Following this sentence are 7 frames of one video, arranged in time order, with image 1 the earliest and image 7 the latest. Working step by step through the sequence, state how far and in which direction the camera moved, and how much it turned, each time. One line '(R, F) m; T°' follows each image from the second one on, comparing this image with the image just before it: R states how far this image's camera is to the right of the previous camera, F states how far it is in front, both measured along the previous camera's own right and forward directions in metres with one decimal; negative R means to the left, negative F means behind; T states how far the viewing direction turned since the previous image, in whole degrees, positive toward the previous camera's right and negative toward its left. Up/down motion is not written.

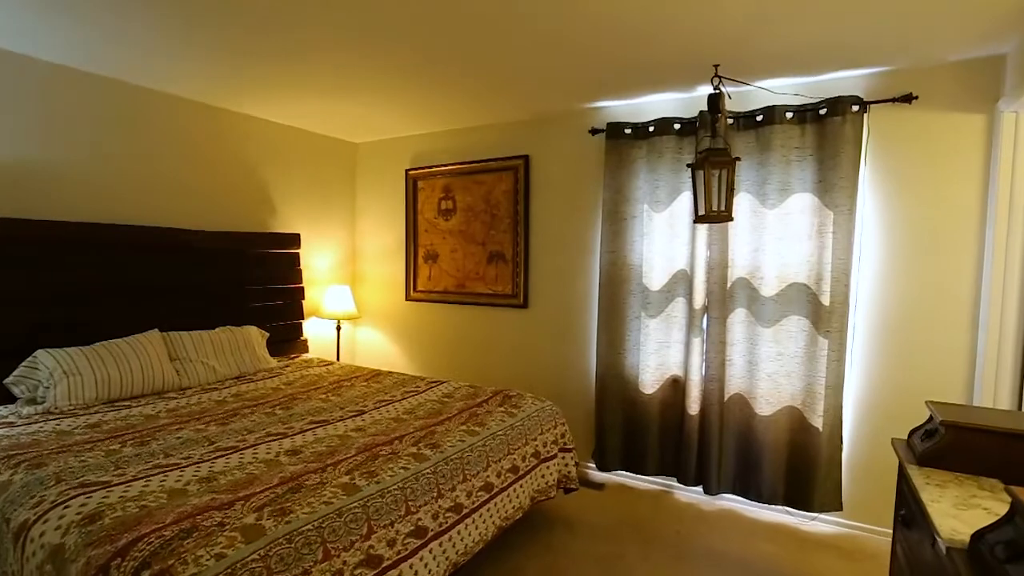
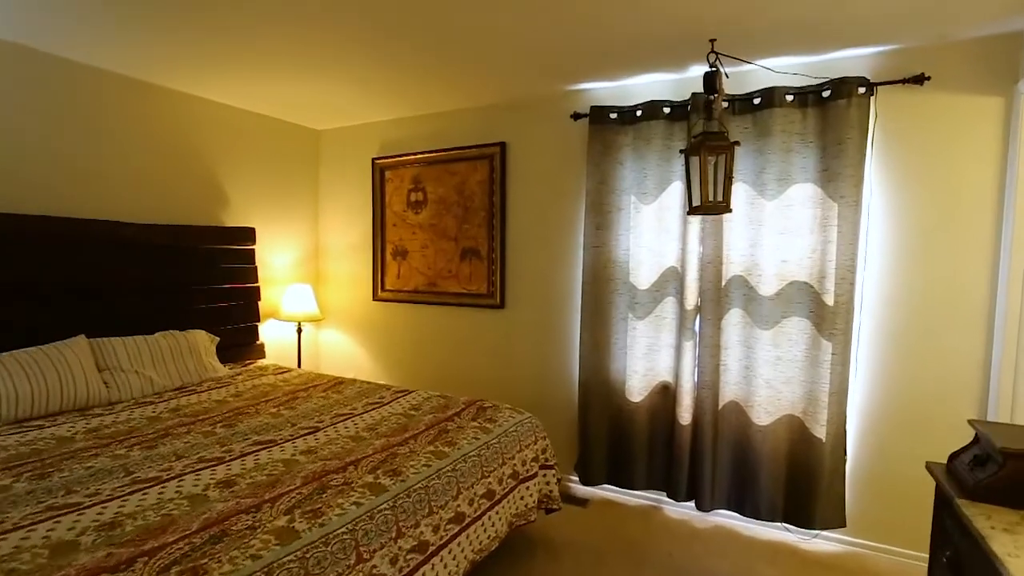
(0.0, +0.3) m; +2°
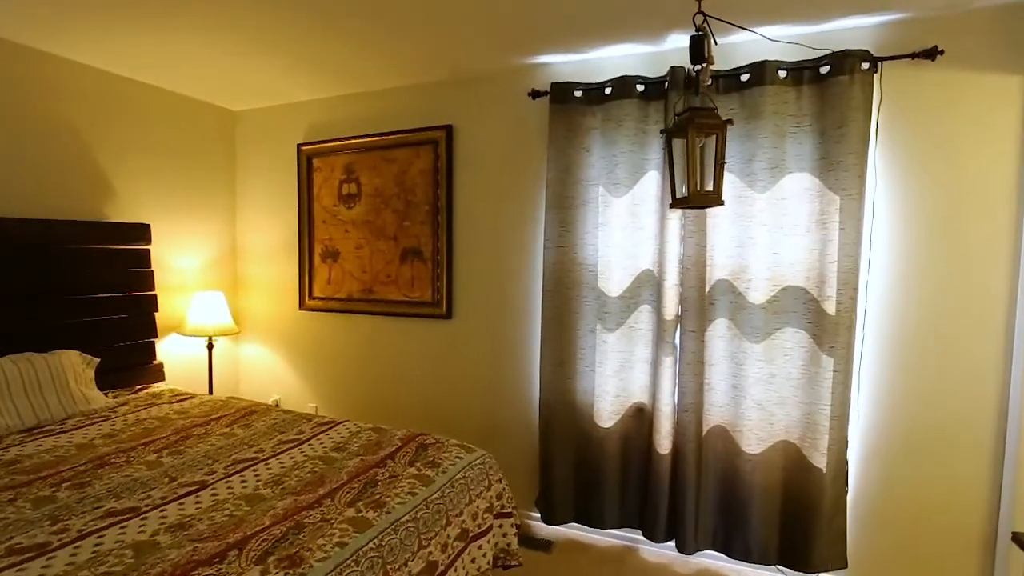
(0.0, +0.5) m; +5°
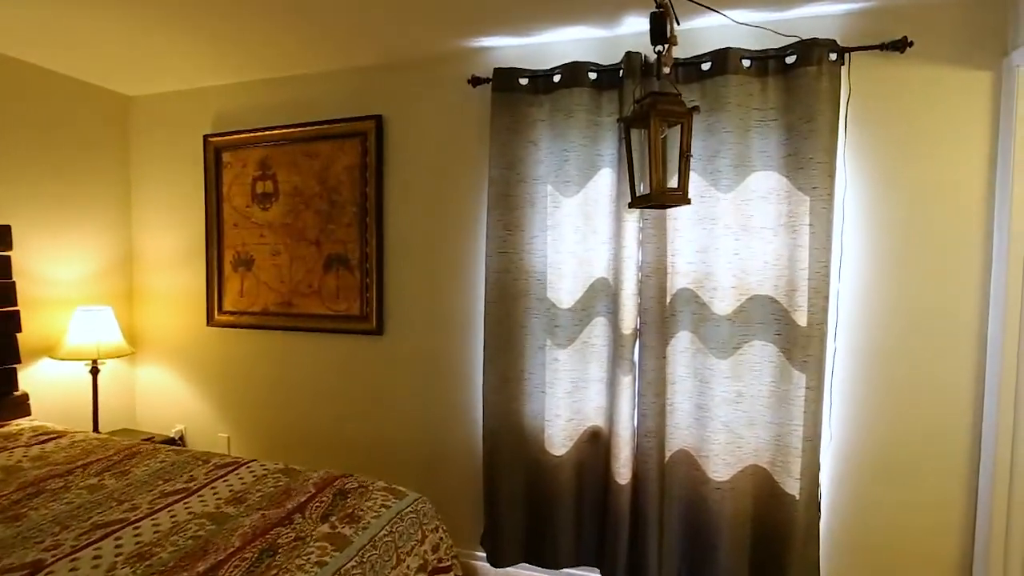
(0.0, +0.3) m; +6°
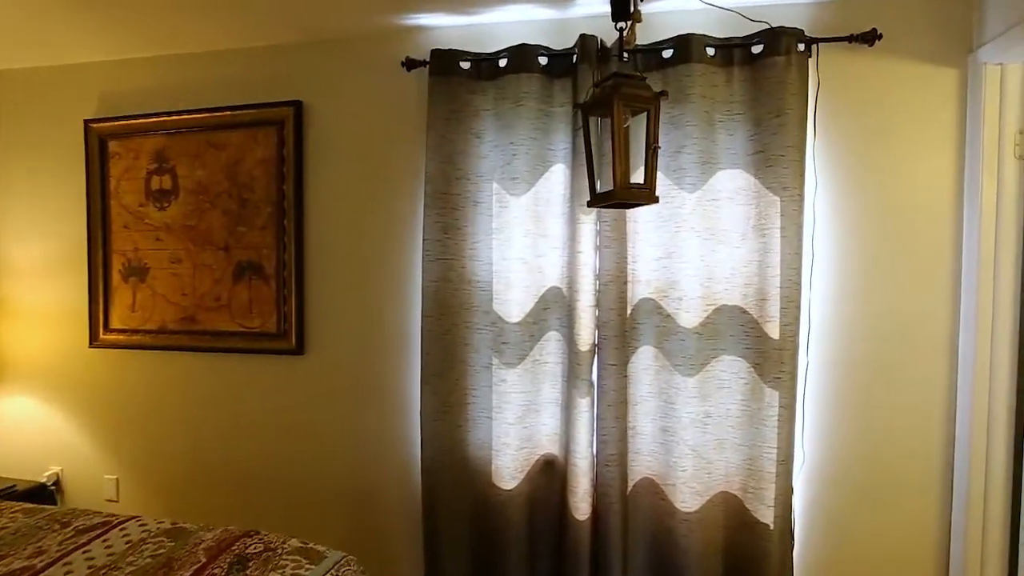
(0.0, +0.3) m; +6°
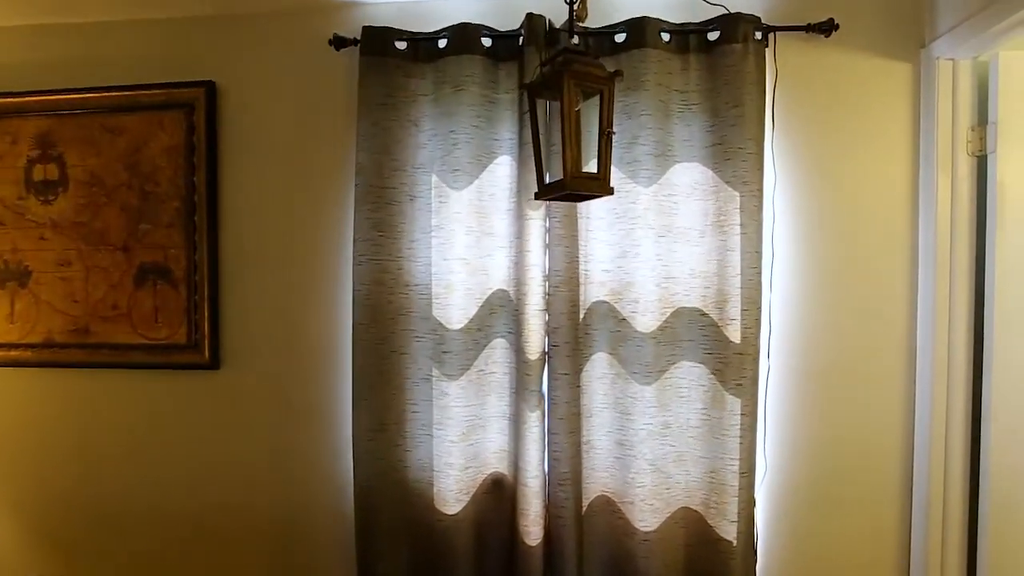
(0.0, +0.2) m; +5°
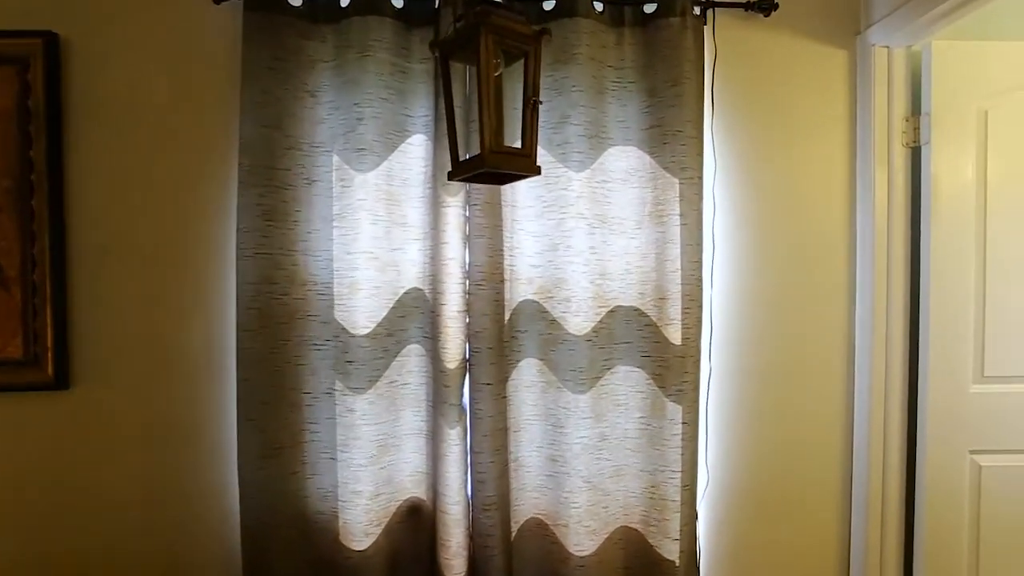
(+0.1, +0.2) m; +7°
